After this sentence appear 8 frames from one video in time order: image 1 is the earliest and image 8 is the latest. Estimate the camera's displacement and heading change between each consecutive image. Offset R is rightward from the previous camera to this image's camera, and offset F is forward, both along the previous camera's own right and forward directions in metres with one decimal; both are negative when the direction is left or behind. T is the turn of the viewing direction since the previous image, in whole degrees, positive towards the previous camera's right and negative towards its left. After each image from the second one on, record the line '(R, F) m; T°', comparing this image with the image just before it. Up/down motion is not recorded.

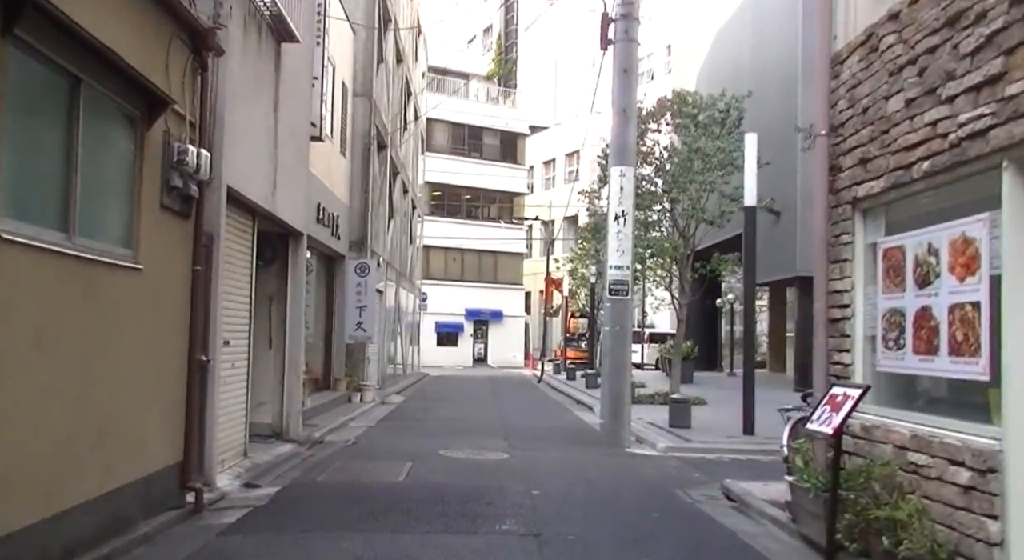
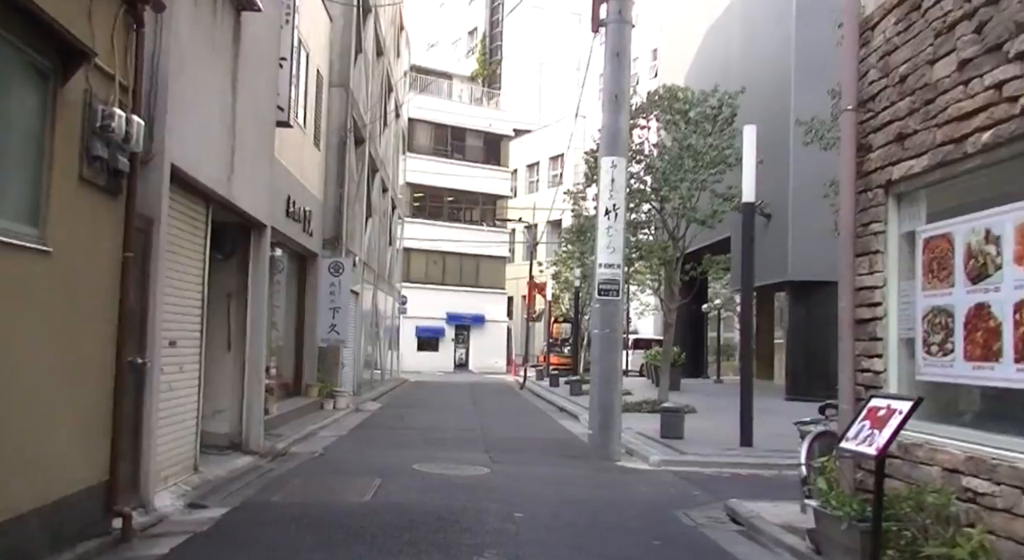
(0.0, +1.1) m; +1°
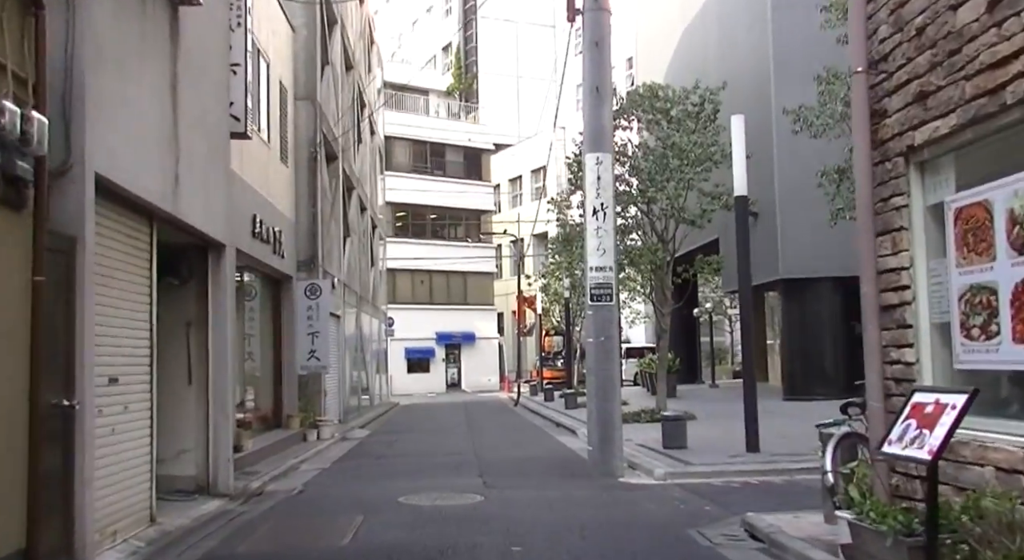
(+0.1, +0.9) m; +1°
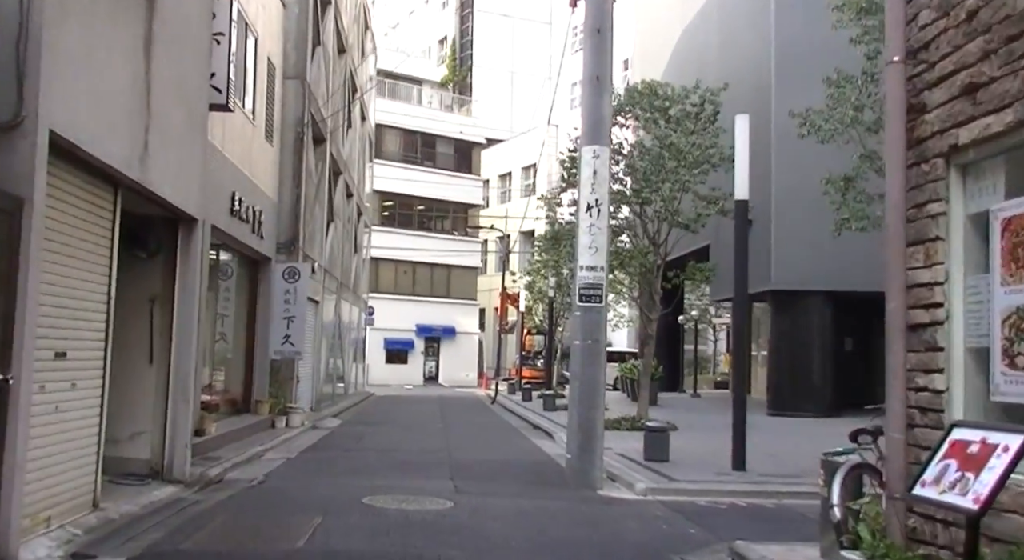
(0.0, +0.6) m; +1°
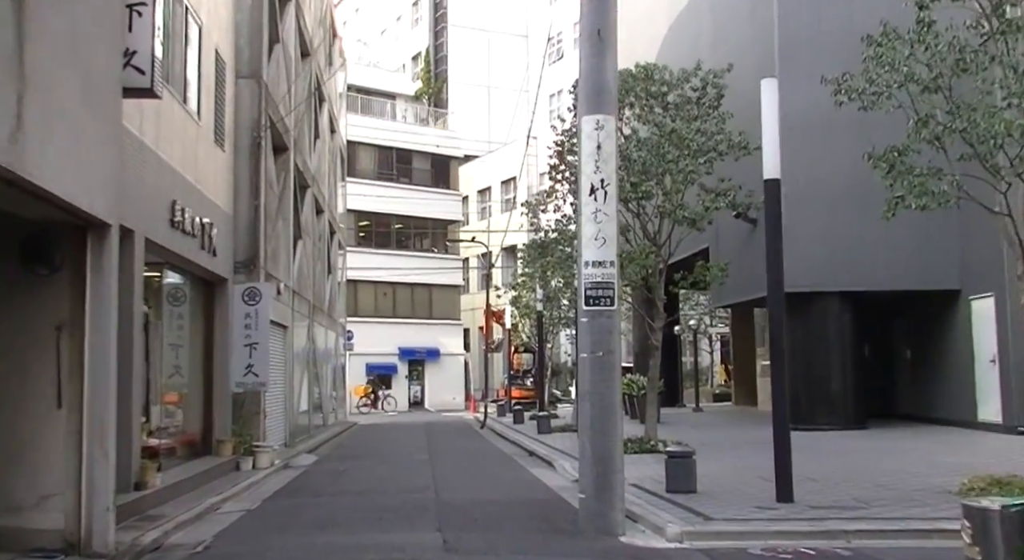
(-0.1, +2.1) m; +1°
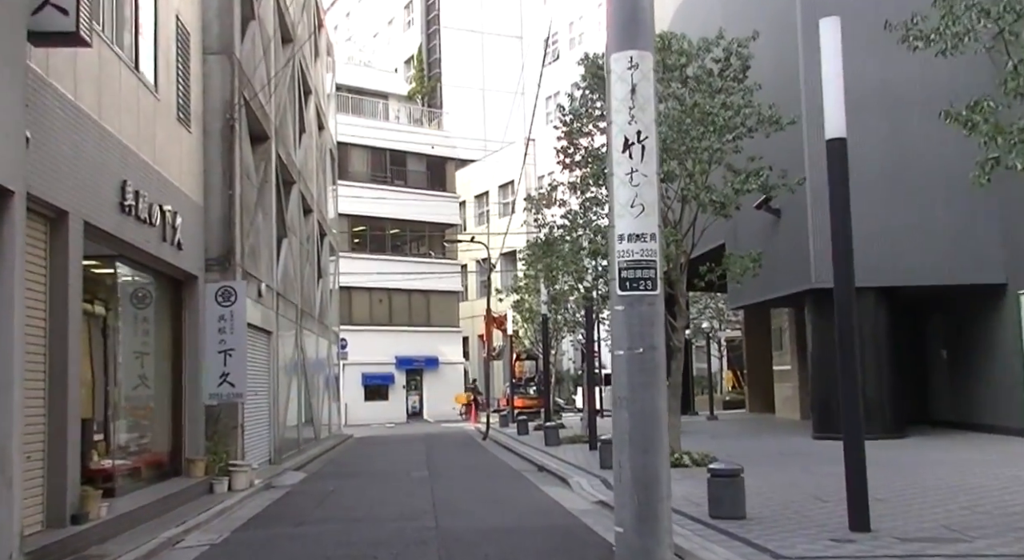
(-0.2, +2.0) m; 0°
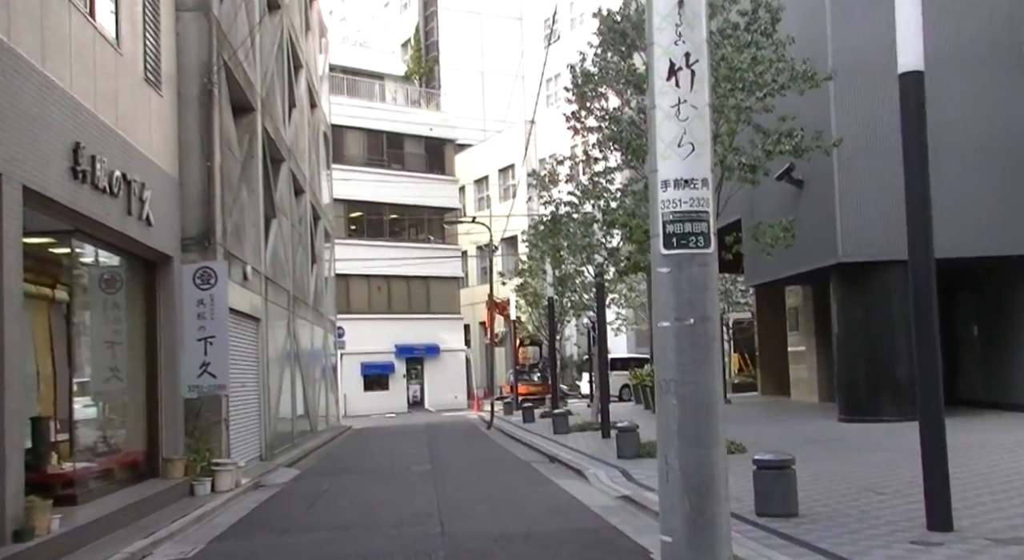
(-0.2, +1.5) m; 0°
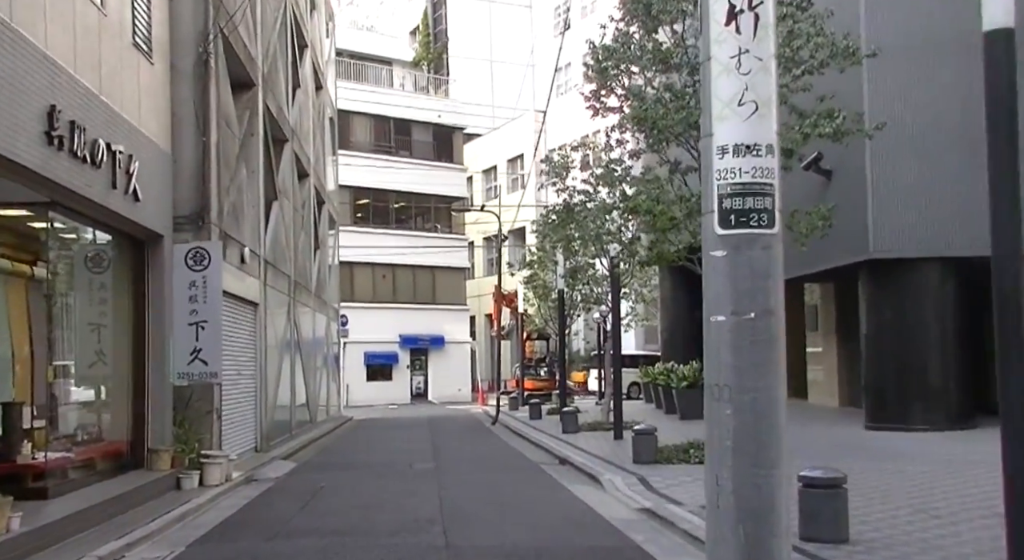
(-0.1, +1.0) m; 0°
